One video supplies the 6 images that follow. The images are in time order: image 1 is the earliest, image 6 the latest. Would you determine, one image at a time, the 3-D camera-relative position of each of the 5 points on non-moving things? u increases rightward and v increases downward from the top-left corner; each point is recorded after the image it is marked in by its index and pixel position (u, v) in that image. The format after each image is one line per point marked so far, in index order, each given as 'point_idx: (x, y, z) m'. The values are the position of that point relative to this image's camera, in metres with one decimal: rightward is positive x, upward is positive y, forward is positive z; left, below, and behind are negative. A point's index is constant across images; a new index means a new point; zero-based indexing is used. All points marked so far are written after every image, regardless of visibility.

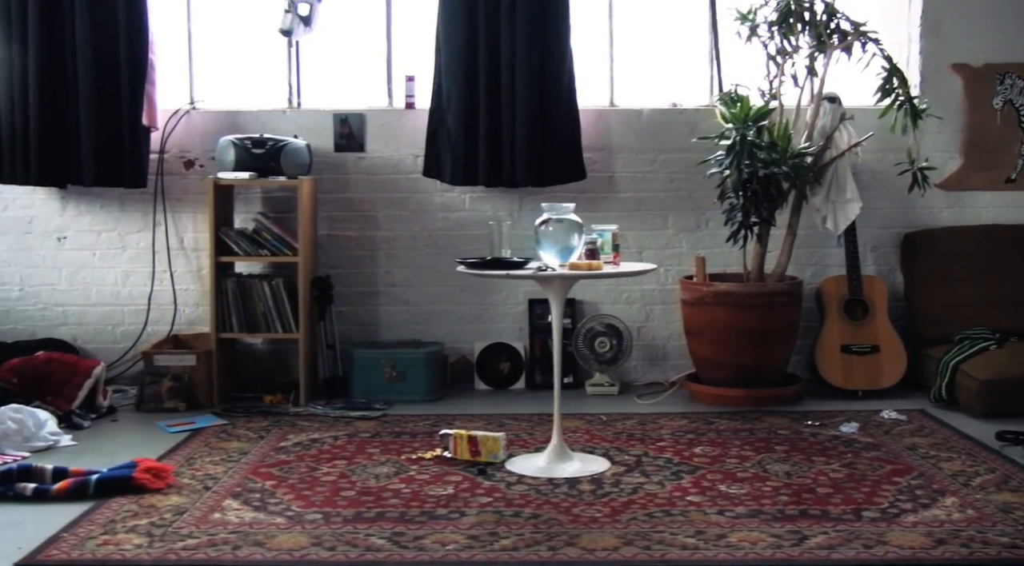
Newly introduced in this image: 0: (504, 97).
0: (0.0, +0.8, +4.3) m
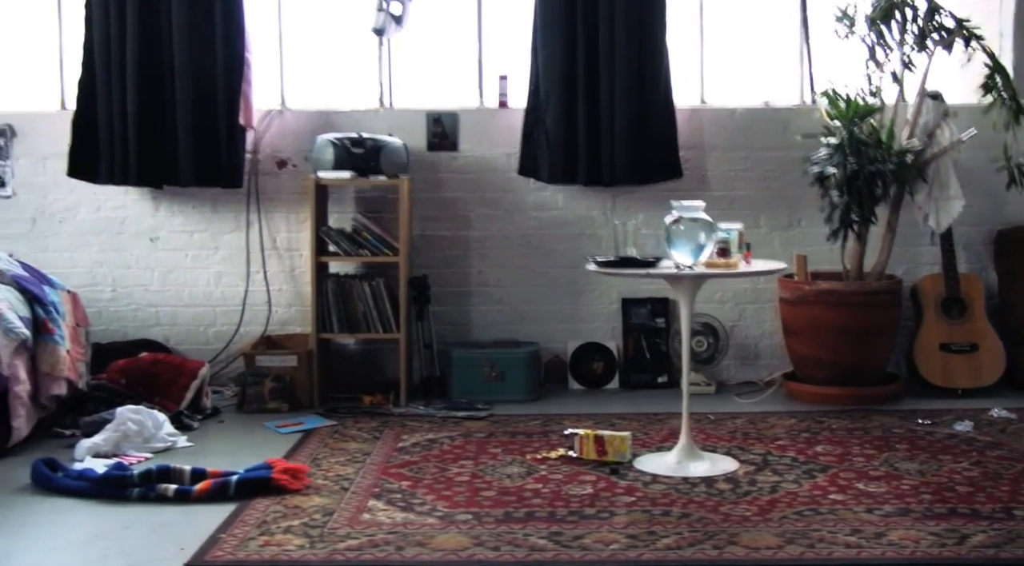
0: (+0.4, +0.8, +4.3) m
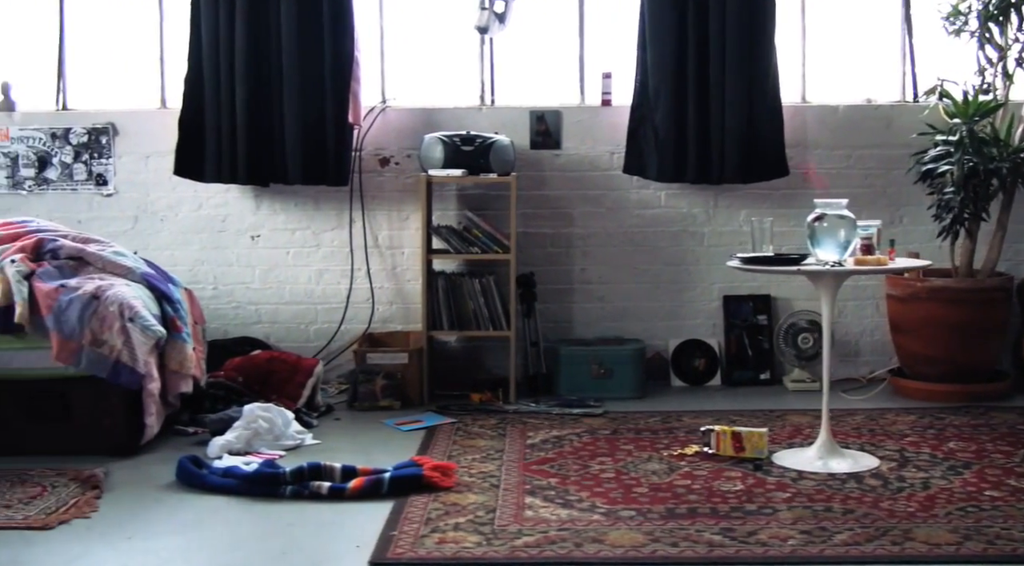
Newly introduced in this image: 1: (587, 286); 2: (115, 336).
0: (+0.9, +0.8, +4.3) m
1: (+0.3, 0.0, +4.6) m
2: (-1.3, -0.2, +3.4) m
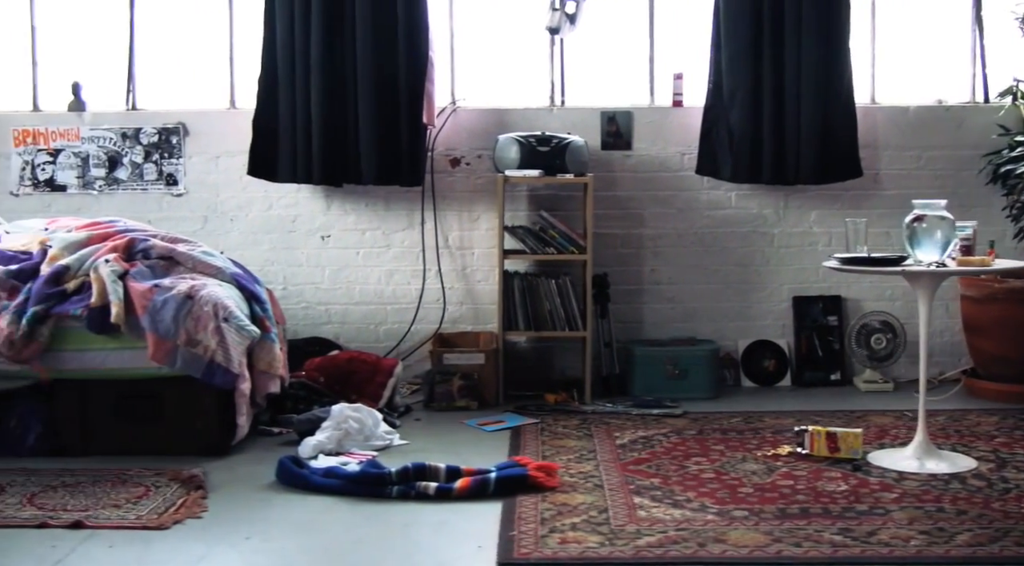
0: (+1.2, +0.8, +4.3) m
1: (+0.7, 0.0, +4.6) m
2: (-1.0, -0.2, +3.4) m
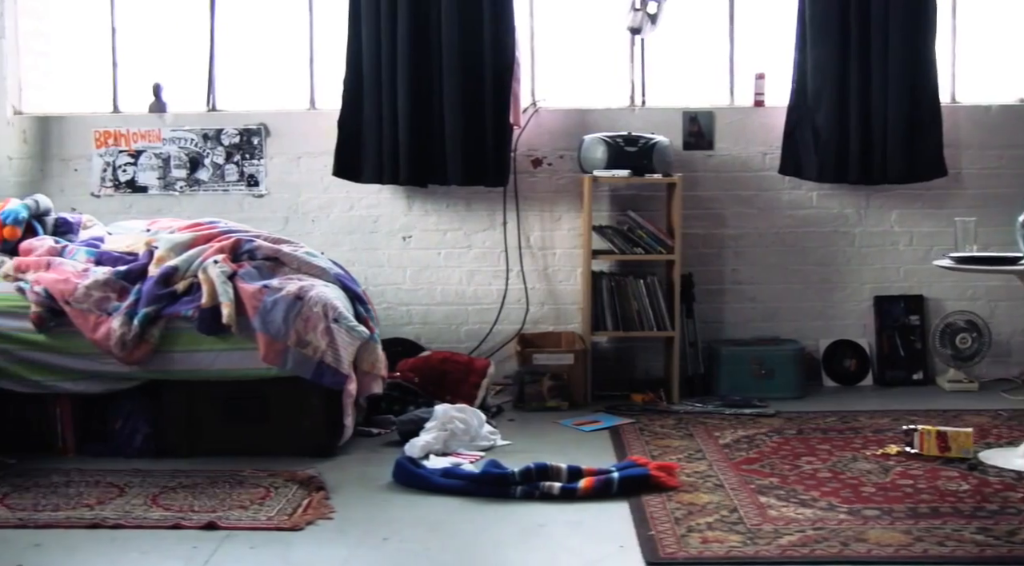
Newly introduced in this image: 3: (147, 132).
0: (+1.5, +0.8, +4.3) m
1: (+1.0, 0.0, +4.6) m
2: (-0.6, -0.2, +3.4) m
3: (-1.7, +0.7, +4.6) m
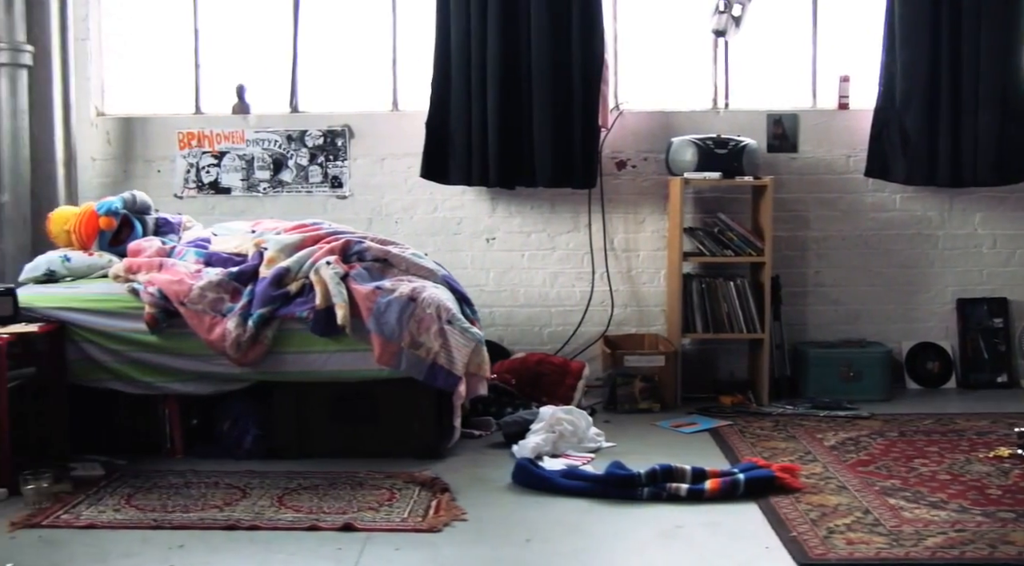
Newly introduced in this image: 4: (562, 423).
0: (+1.9, +0.8, +4.3) m
1: (+1.4, 0.0, +4.6) m
2: (-0.3, -0.2, +3.4) m
3: (-1.3, +0.7, +4.6) m
4: (+0.2, -0.5, +3.6) m
